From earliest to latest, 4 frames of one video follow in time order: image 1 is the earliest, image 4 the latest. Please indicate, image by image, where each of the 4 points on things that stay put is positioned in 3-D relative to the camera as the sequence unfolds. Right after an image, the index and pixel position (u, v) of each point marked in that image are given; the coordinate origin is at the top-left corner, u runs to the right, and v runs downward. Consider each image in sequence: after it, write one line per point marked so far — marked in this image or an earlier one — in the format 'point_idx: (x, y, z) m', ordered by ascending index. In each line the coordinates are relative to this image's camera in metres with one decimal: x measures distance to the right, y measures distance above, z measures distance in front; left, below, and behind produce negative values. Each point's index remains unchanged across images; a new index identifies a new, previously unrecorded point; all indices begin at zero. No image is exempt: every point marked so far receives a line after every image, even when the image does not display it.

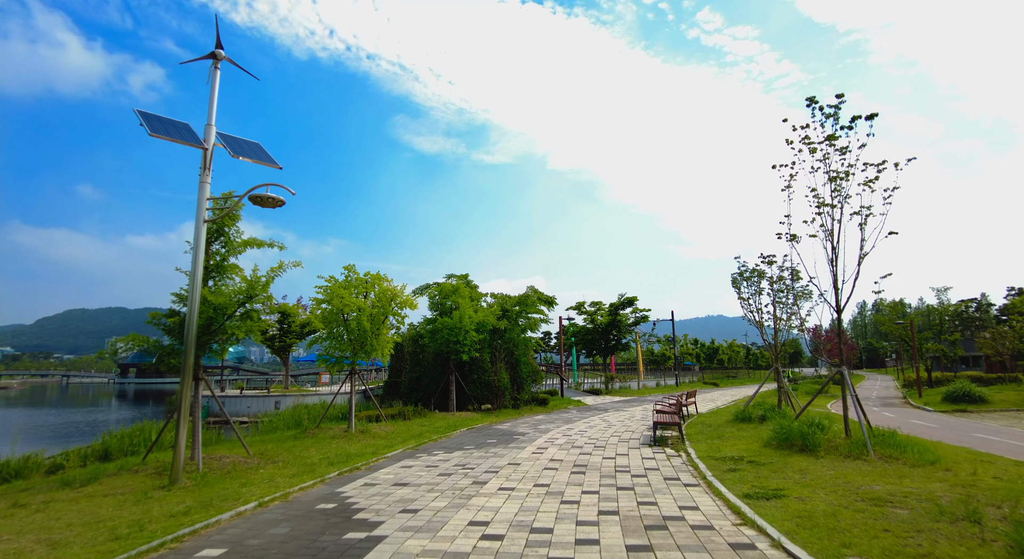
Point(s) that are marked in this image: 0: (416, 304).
0: (-2.6, -0.7, +13.6) m
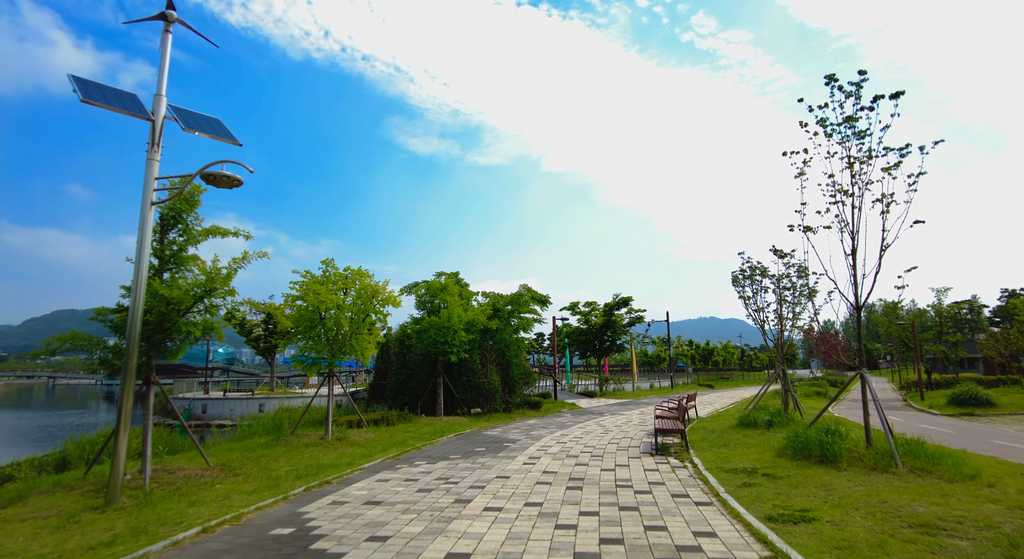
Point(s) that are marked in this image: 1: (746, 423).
0: (-2.8, -0.6, +12.7) m
1: (+5.9, -3.7, +12.8) m
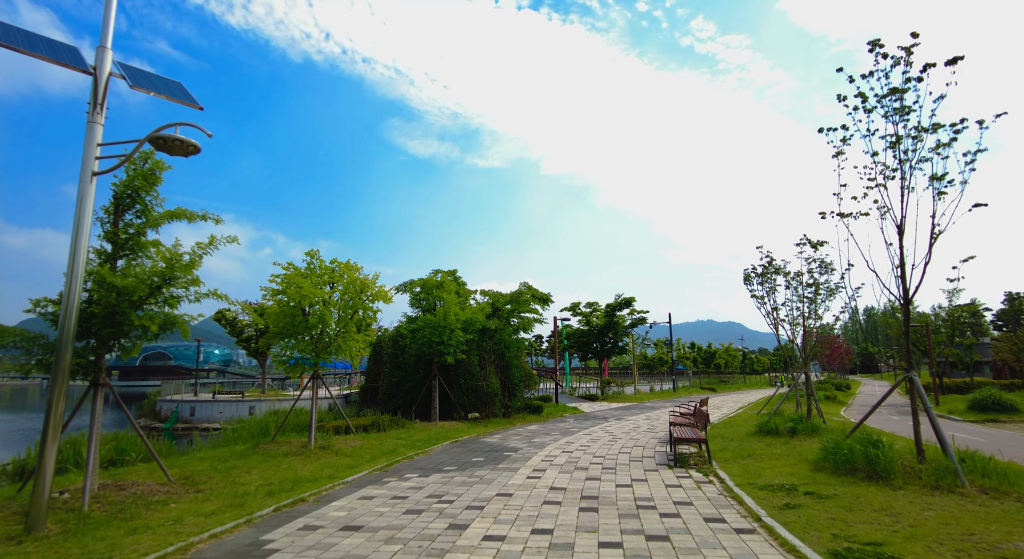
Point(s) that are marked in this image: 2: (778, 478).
0: (-2.8, -0.4, +11.7) m
1: (+6.0, -3.5, +11.8) m
2: (+3.9, -2.9, +7.3) m
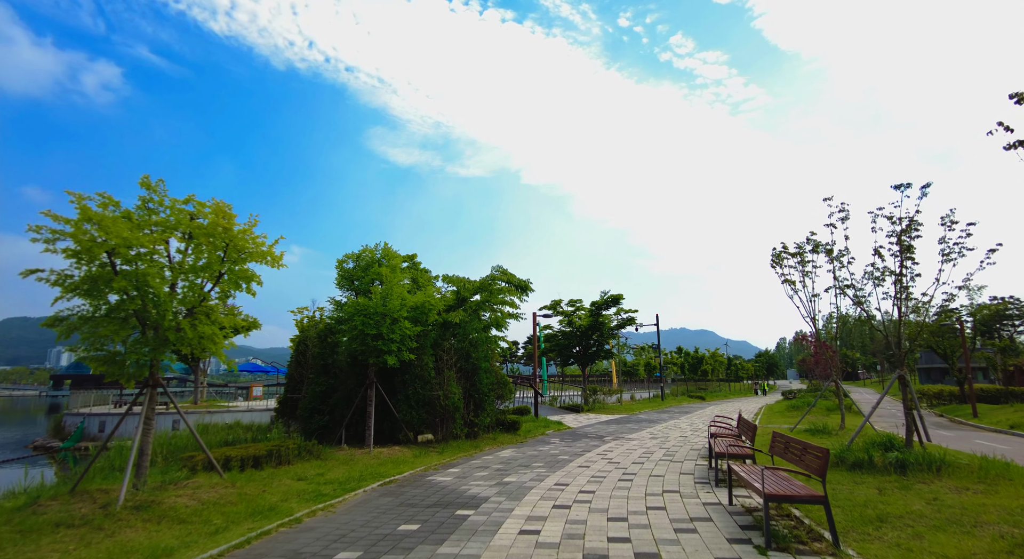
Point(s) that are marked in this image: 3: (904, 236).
0: (-3.4, +0.3, +7.4) m
1: (+5.4, -2.9, +7.8) m
2: (+3.5, -2.1, +3.3) m
3: (+7.1, +0.8, +9.1) m
